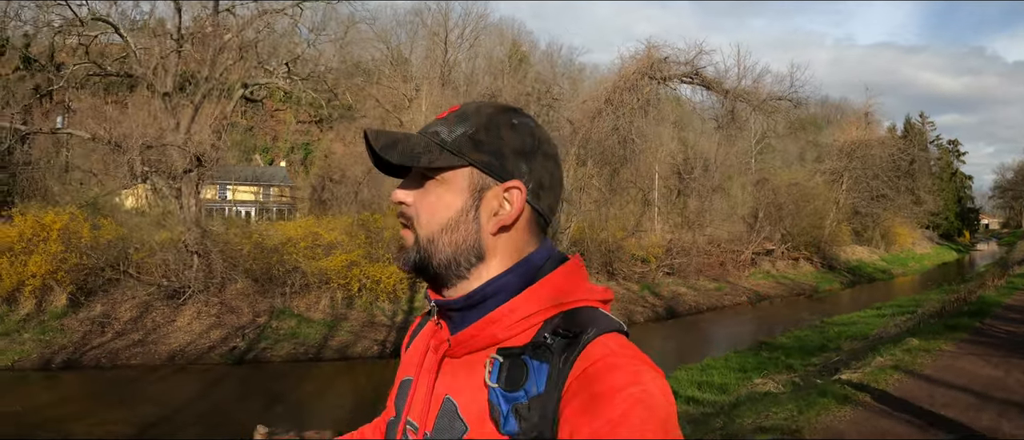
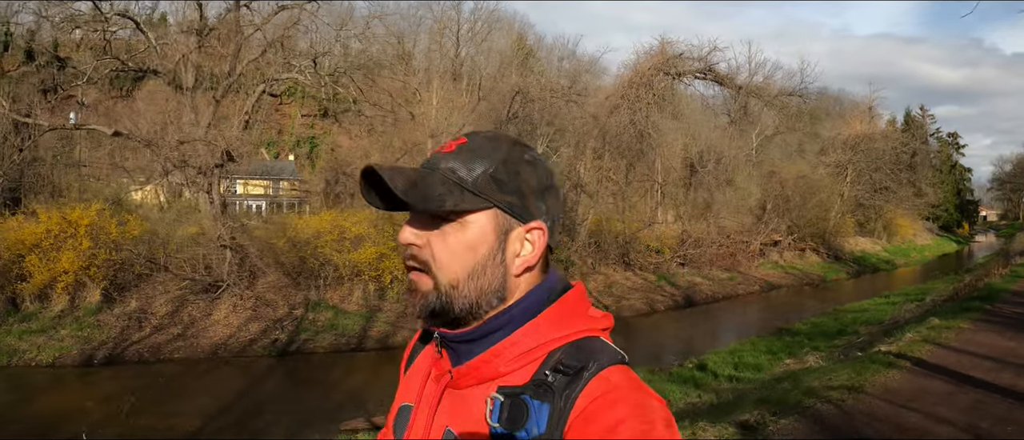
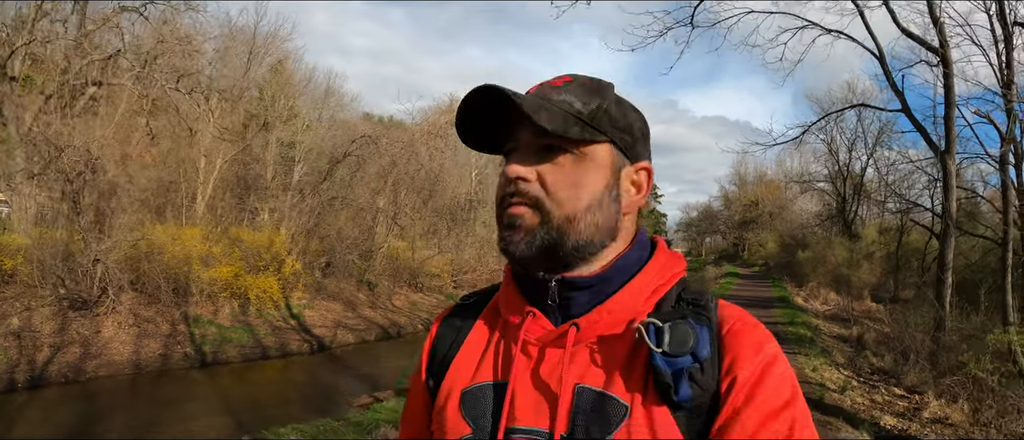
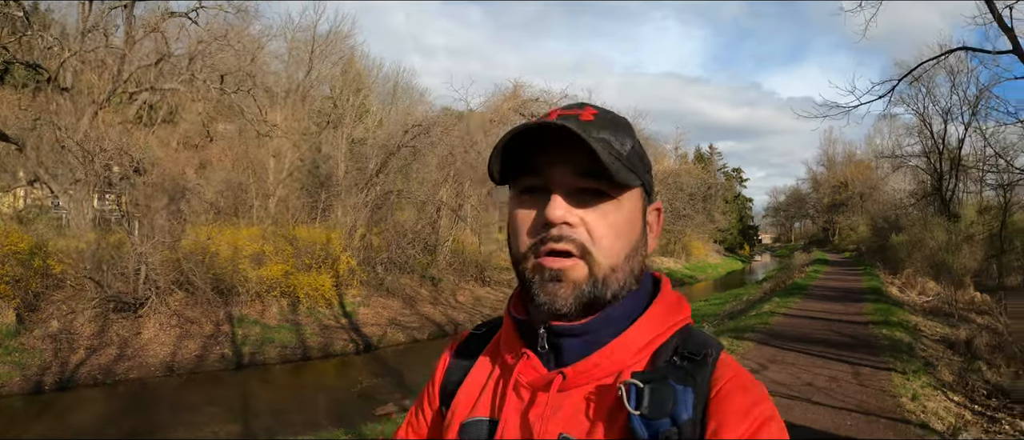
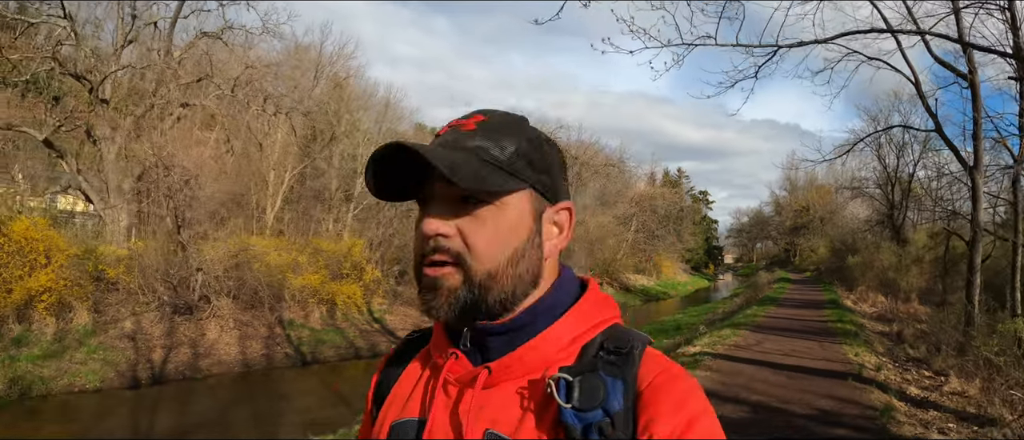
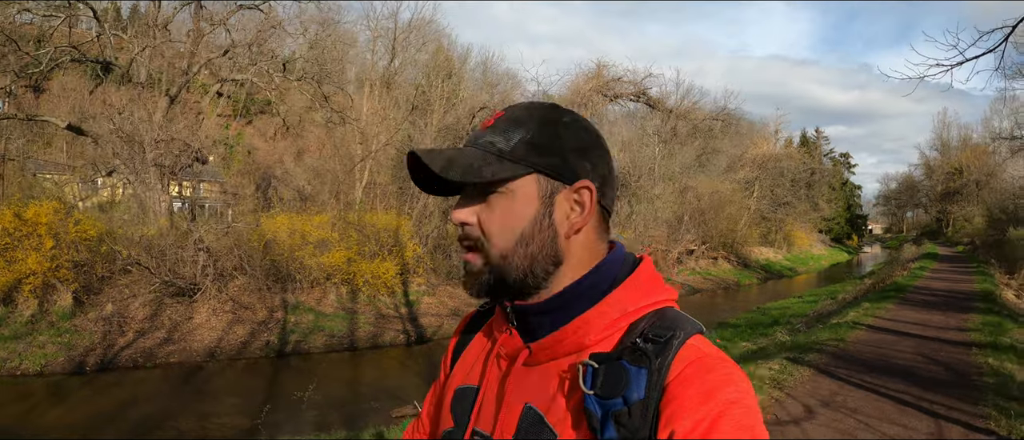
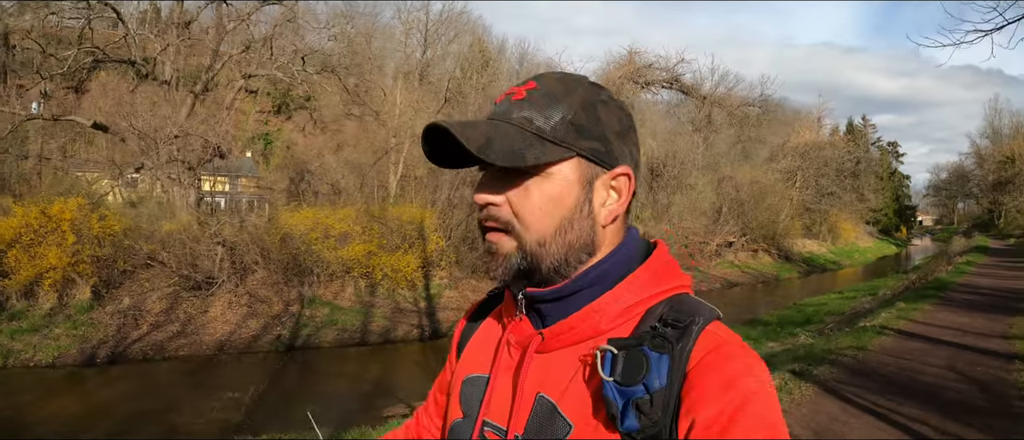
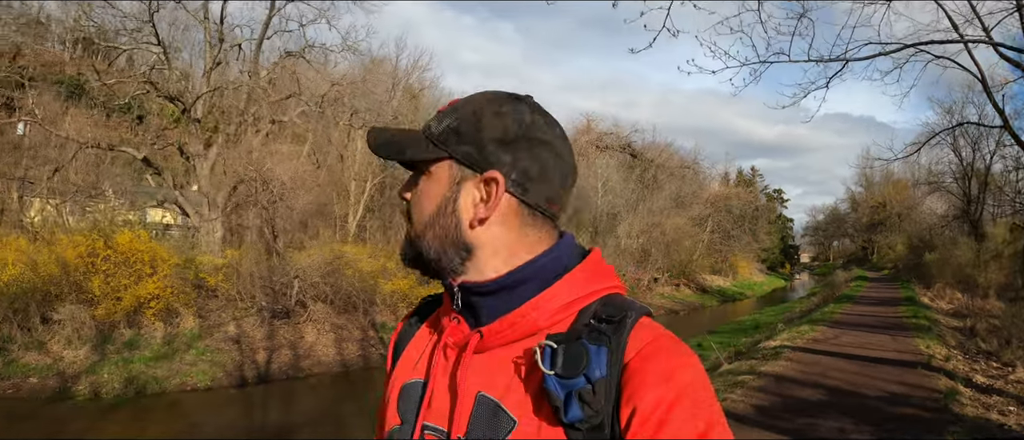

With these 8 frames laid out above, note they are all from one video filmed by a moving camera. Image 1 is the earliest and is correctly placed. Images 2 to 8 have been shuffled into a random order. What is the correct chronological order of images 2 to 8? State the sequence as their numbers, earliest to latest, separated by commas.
2, 7, 6, 4, 3, 5, 8
